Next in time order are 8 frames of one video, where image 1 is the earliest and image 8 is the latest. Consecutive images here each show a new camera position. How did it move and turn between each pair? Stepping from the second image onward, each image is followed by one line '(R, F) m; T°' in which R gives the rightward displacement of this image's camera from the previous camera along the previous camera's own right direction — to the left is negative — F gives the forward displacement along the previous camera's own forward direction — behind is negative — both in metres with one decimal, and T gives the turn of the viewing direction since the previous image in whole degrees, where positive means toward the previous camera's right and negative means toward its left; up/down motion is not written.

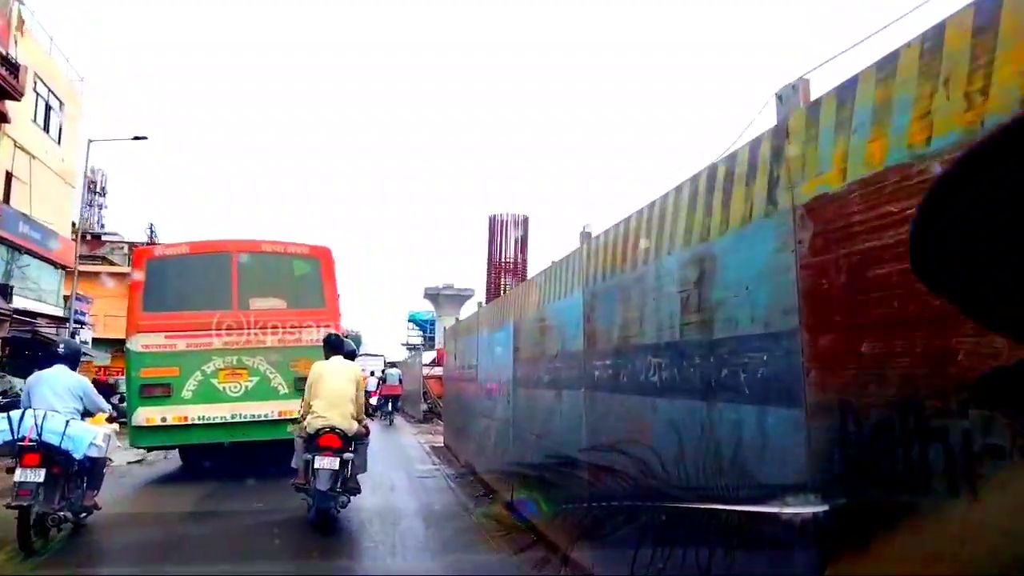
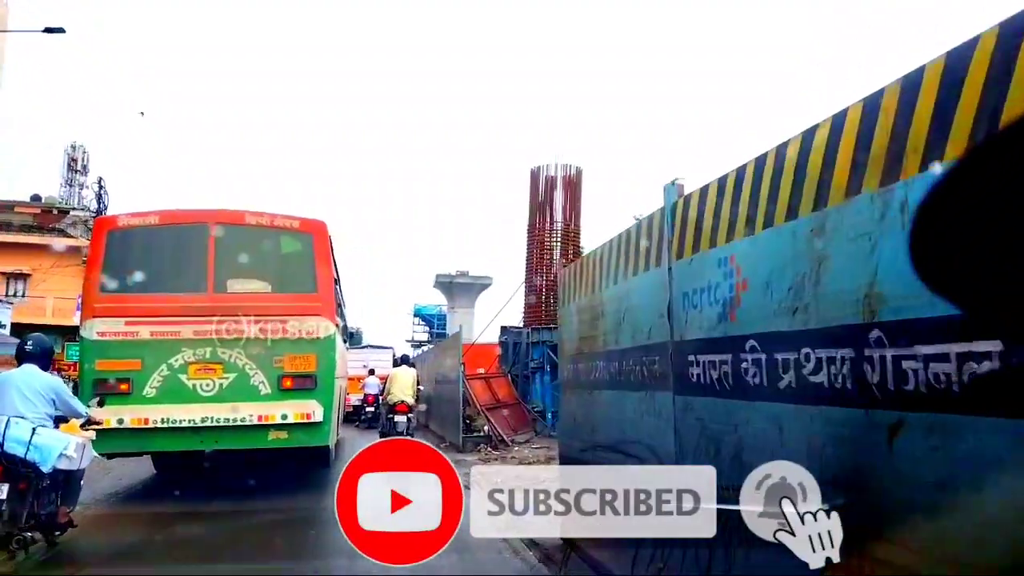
(-0.1, +0.7) m; 0°
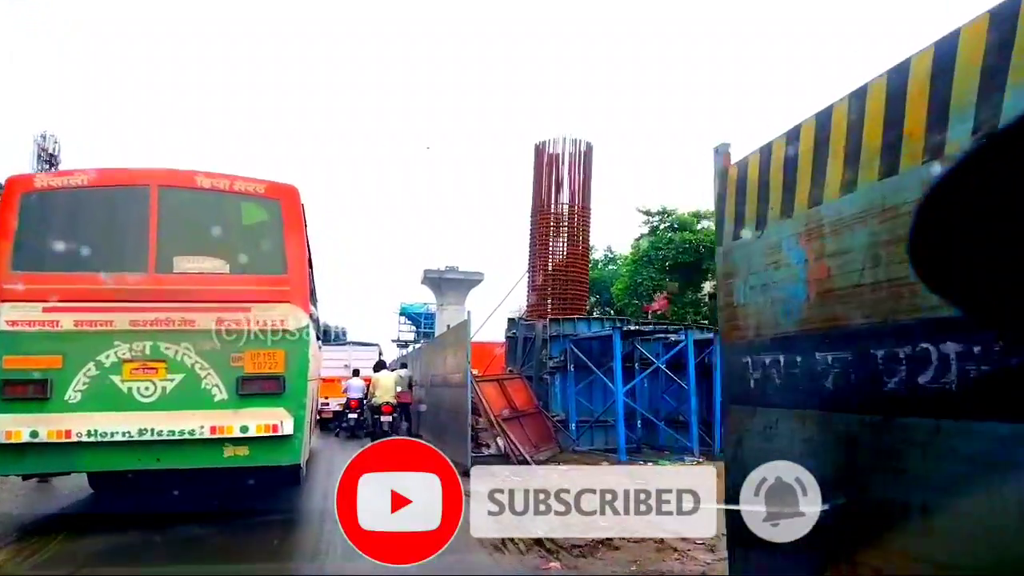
(-0.1, +0.7) m; 0°
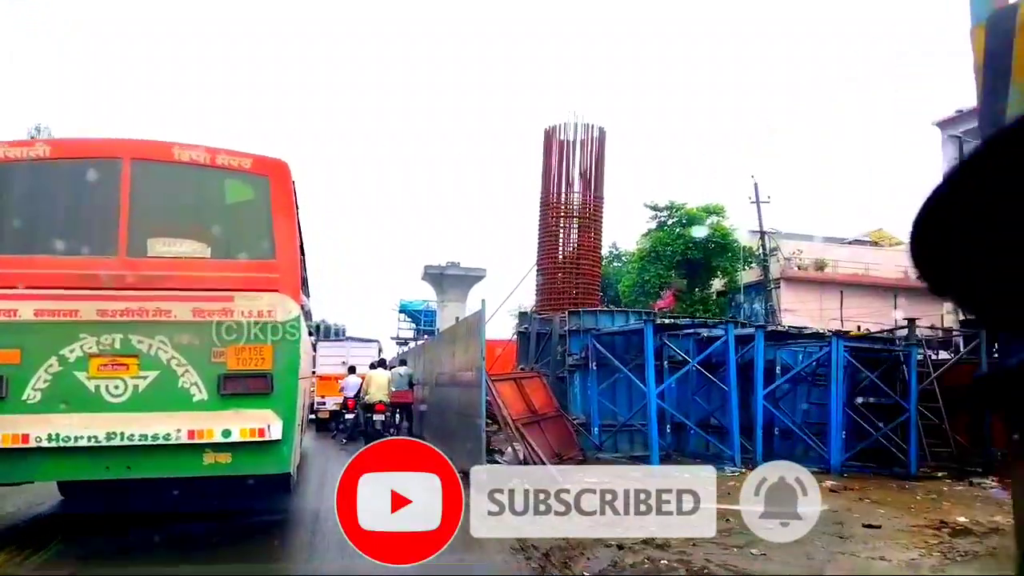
(0.0, +0.3) m; 0°
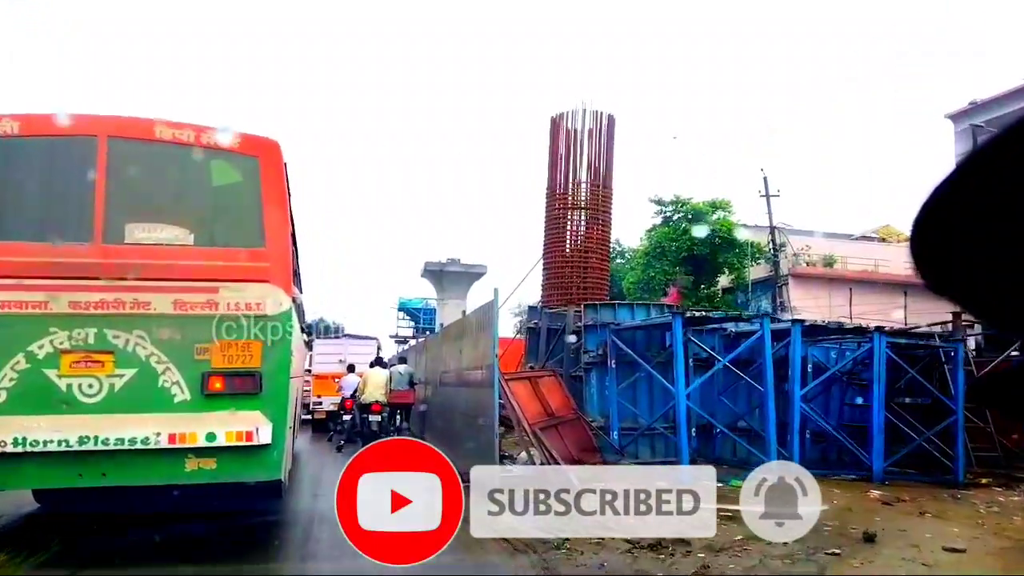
(0.0, +0.2) m; 0°
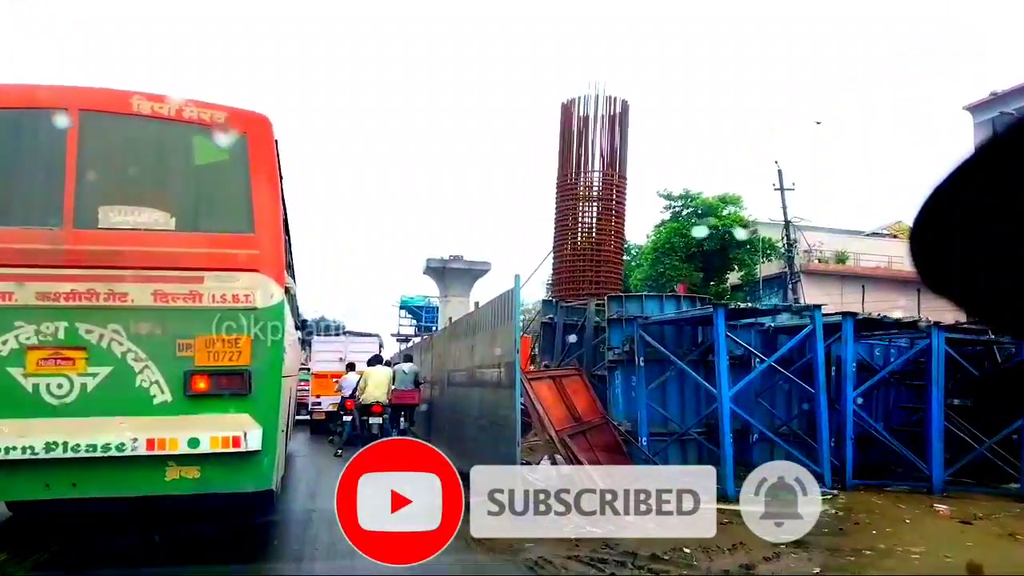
(0.0, +0.2) m; 0°
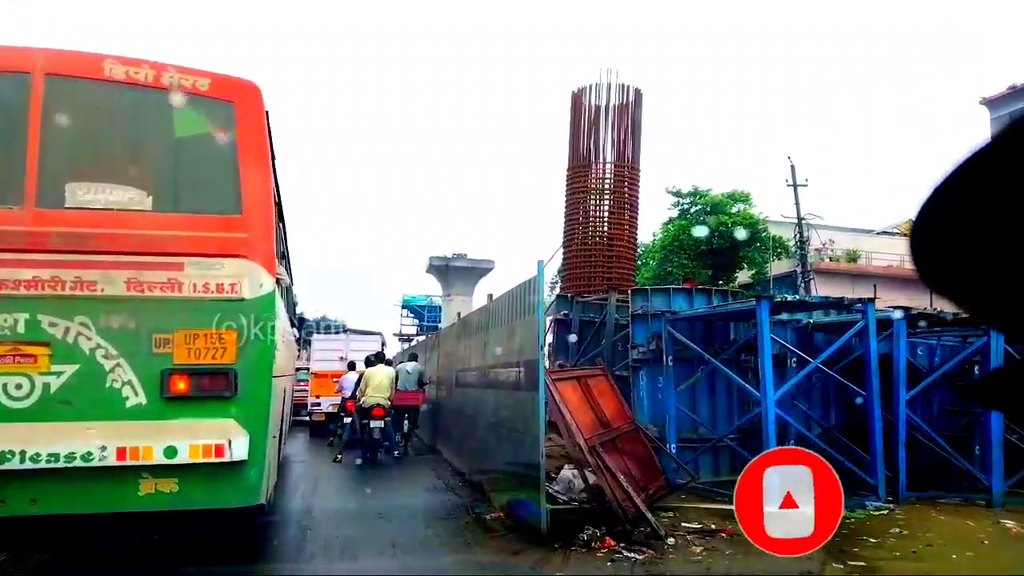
(0.0, +0.3) m; 0°
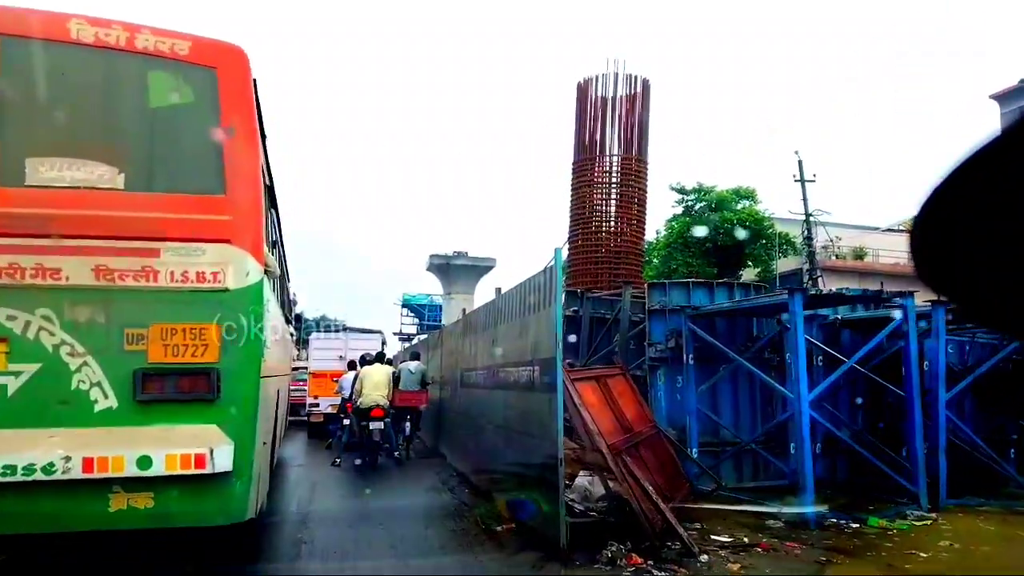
(0.0, +0.2) m; 0°
